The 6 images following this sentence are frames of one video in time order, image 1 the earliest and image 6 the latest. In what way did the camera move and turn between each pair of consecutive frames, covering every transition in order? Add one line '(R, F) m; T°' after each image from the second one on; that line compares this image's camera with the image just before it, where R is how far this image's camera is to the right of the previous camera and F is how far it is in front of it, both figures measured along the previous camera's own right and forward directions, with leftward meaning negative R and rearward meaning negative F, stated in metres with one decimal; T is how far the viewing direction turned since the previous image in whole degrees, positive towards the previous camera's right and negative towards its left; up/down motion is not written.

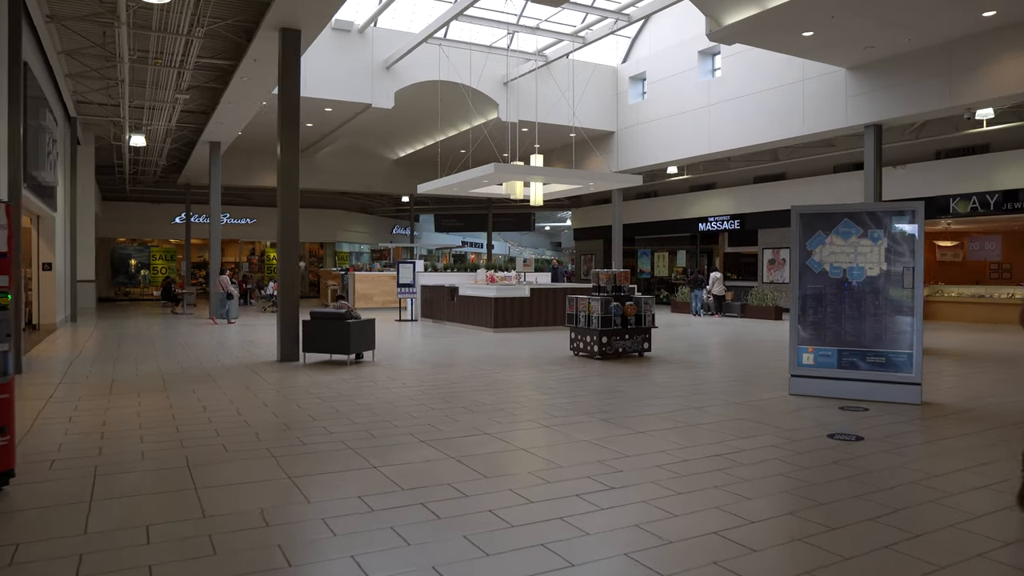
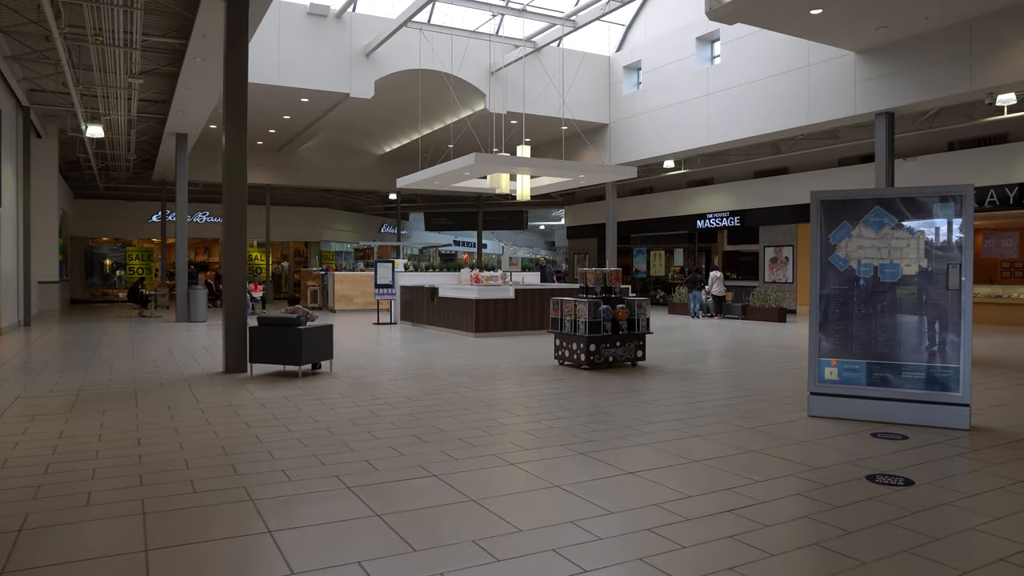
(+0.2, +1.1) m; 0°
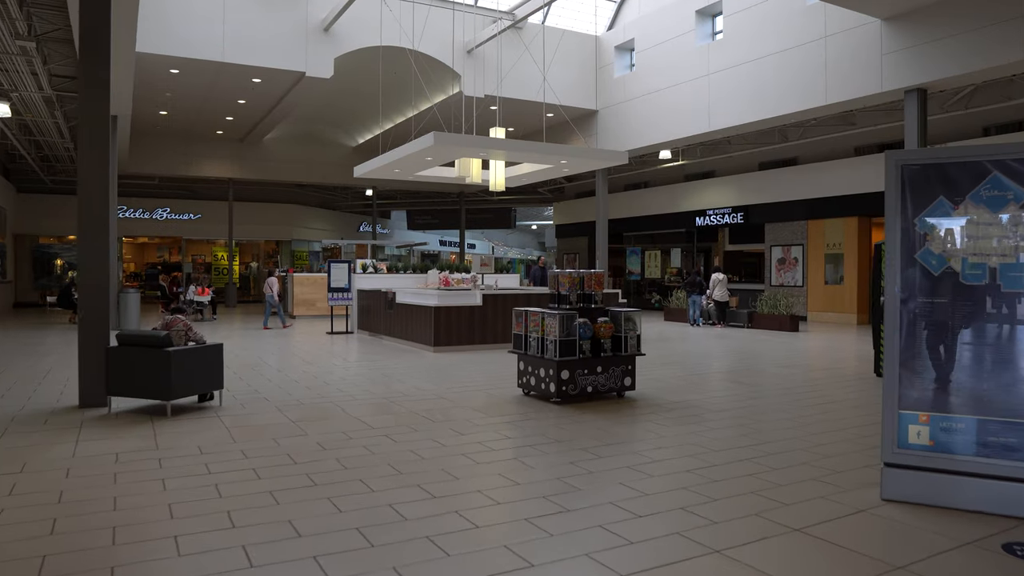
(+0.4, +2.0) m; 0°
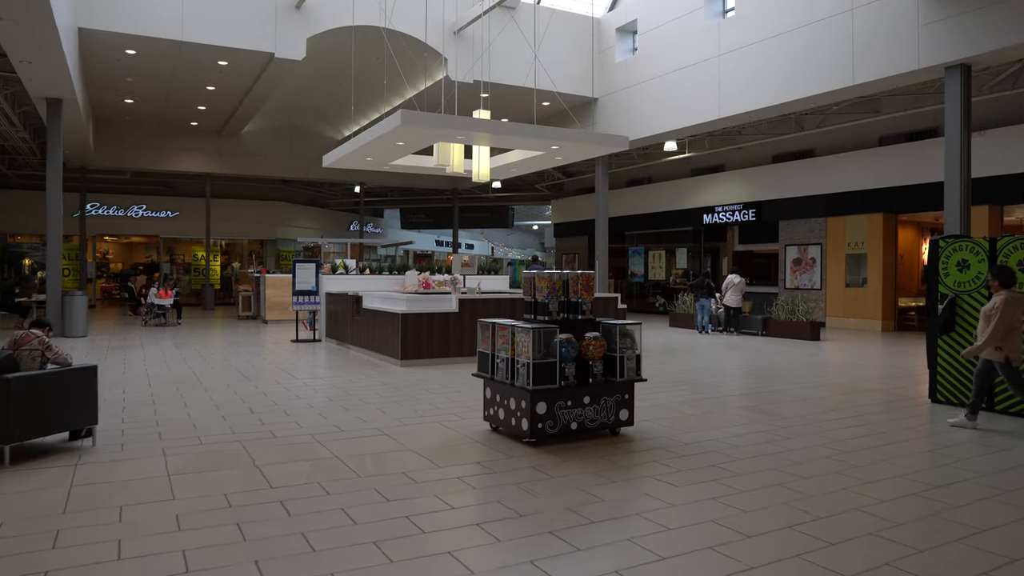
(+0.3, +1.5) m; 0°
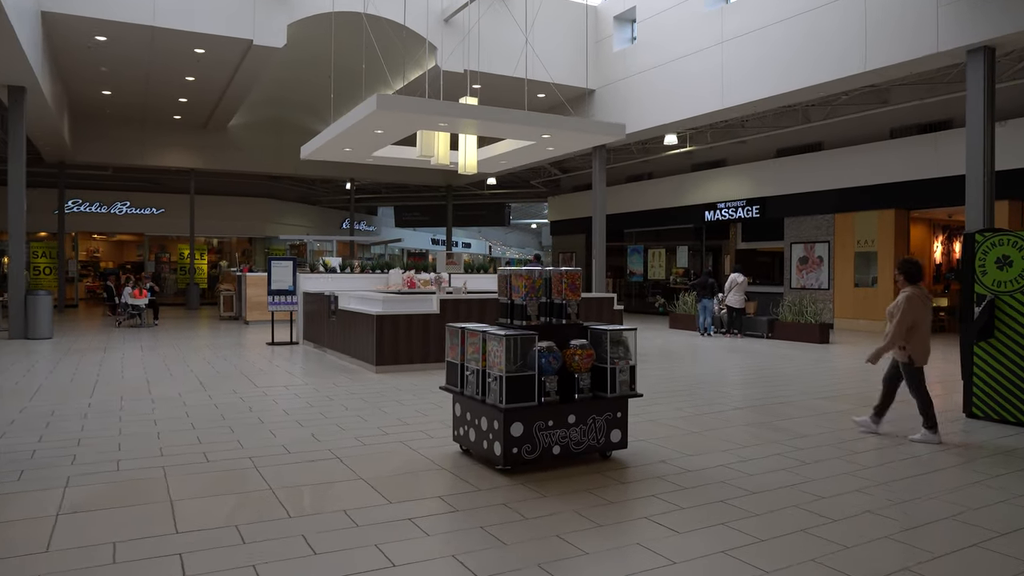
(+0.1, +0.7) m; 0°
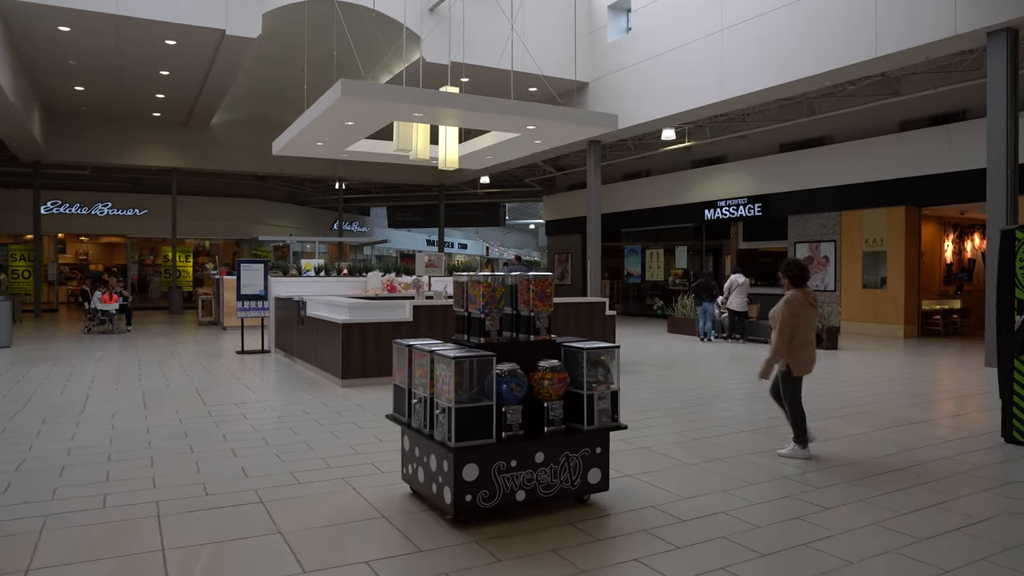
(+0.2, +0.7) m; 0°
